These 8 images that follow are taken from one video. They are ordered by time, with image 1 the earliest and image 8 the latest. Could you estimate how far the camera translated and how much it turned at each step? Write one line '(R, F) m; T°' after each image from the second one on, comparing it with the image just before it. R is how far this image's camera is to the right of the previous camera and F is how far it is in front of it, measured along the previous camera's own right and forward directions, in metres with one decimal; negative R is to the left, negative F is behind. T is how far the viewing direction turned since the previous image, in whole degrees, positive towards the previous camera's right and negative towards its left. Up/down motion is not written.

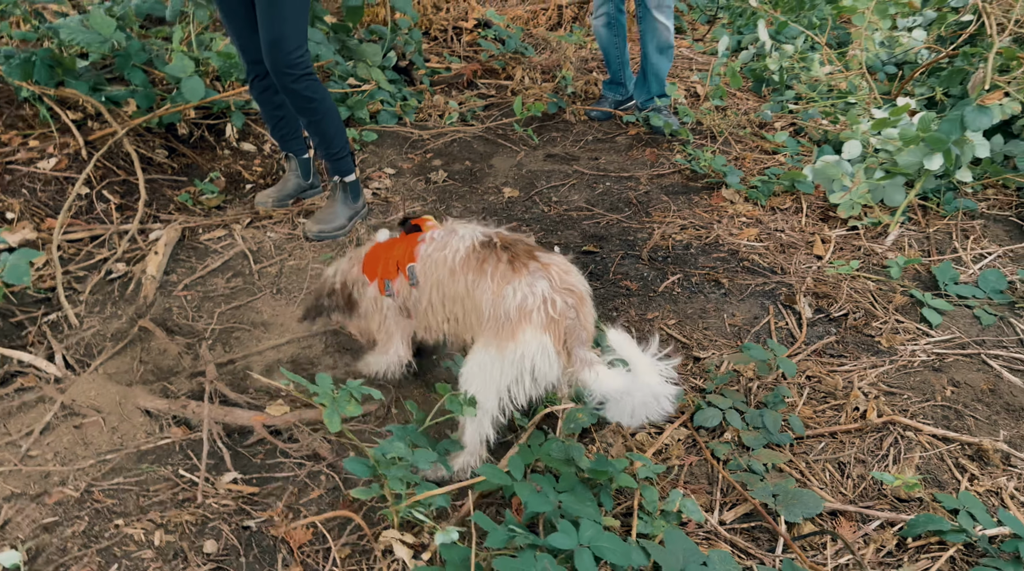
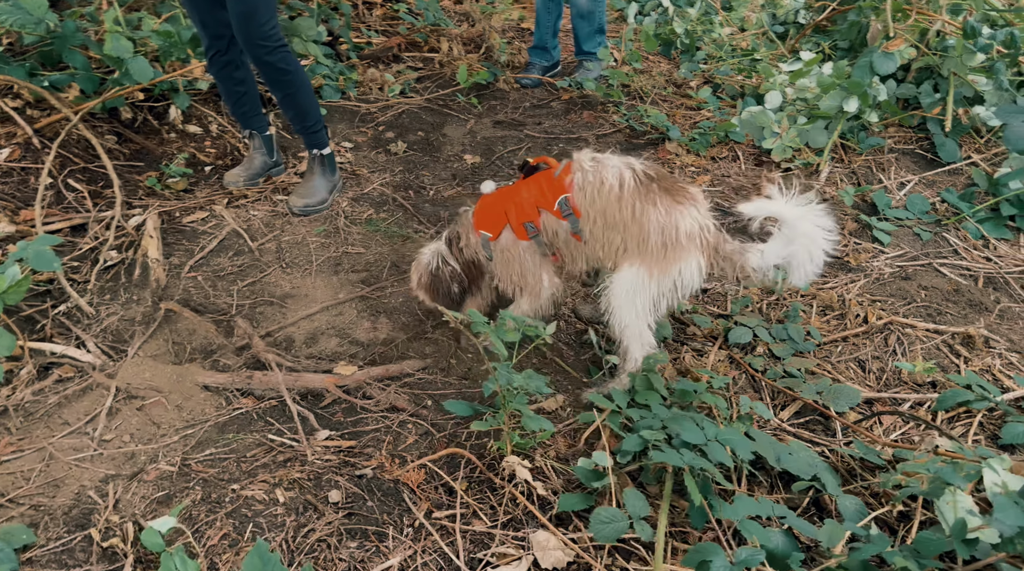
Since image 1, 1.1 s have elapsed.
(-1.4, -0.1) m; +13°
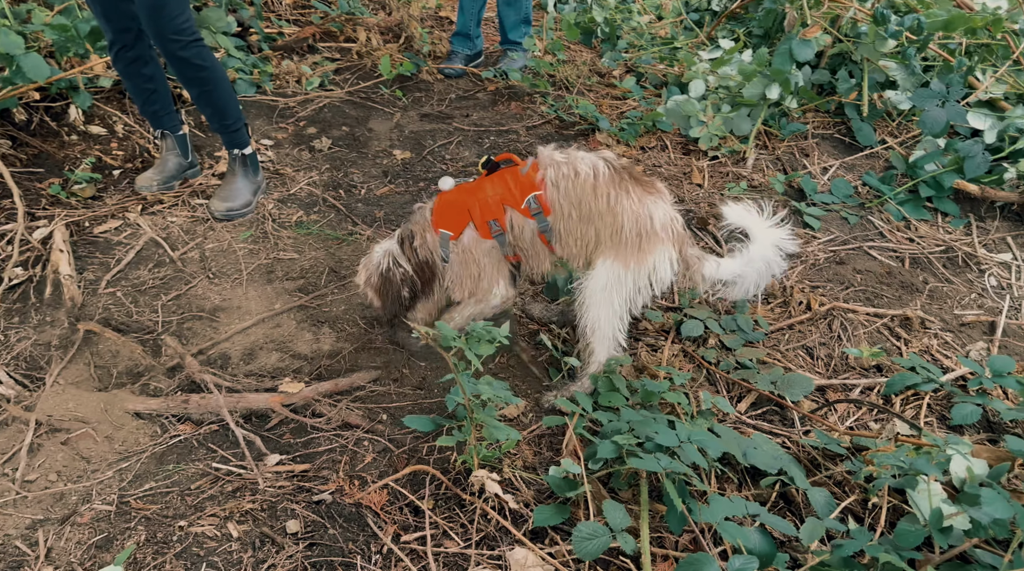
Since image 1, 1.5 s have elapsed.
(-0.3, +0.3) m; +6°
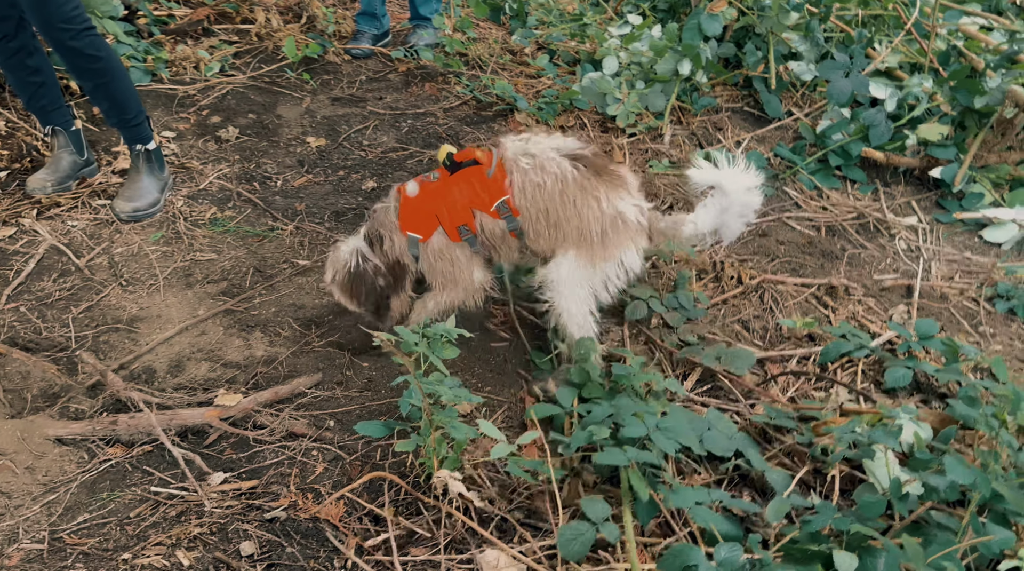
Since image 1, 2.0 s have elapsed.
(-0.3, +0.2) m; +7°
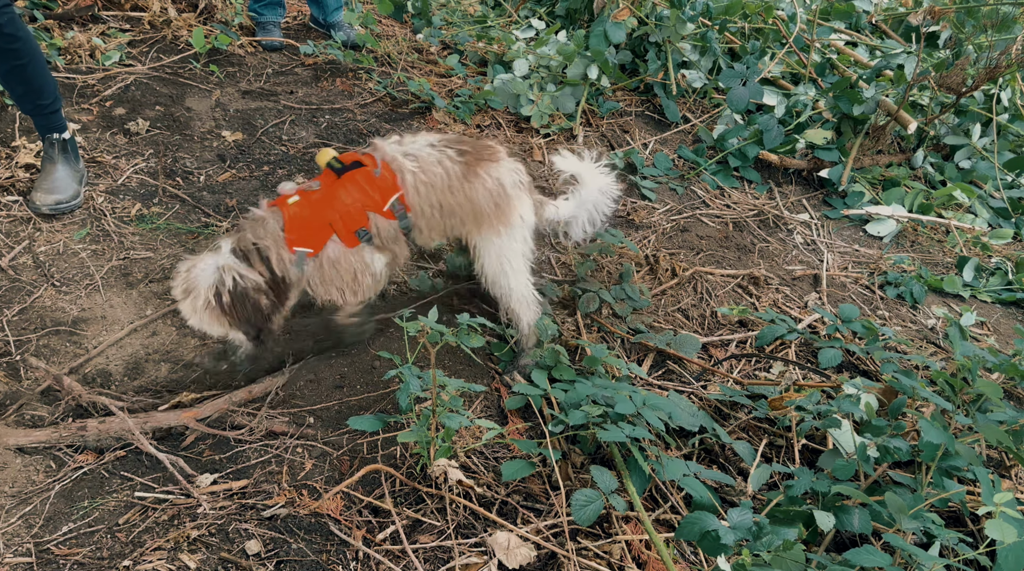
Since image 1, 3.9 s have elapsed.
(-0.9, -0.1) m; +13°
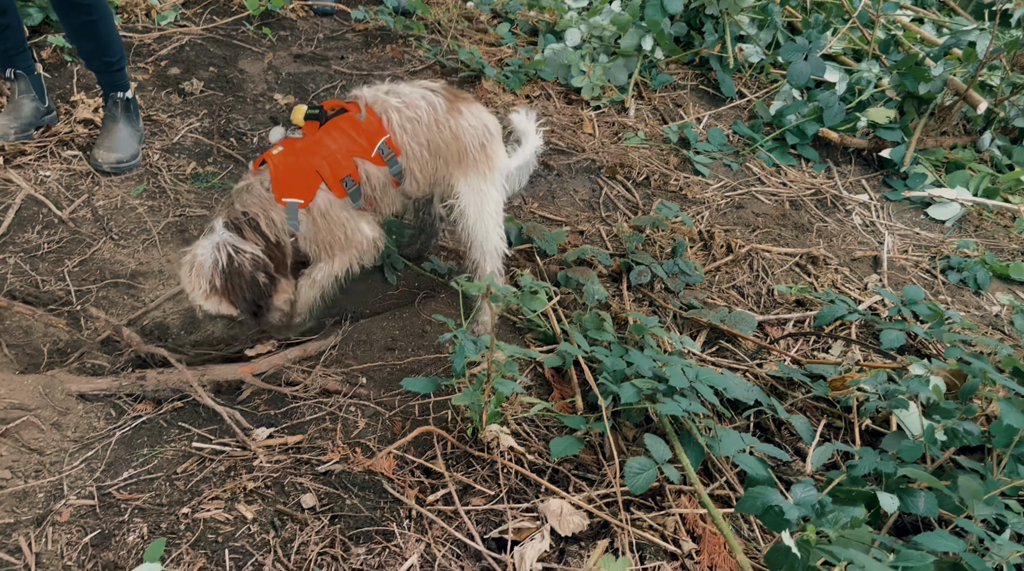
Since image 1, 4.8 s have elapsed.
(-0.1, 0.0) m; -1°
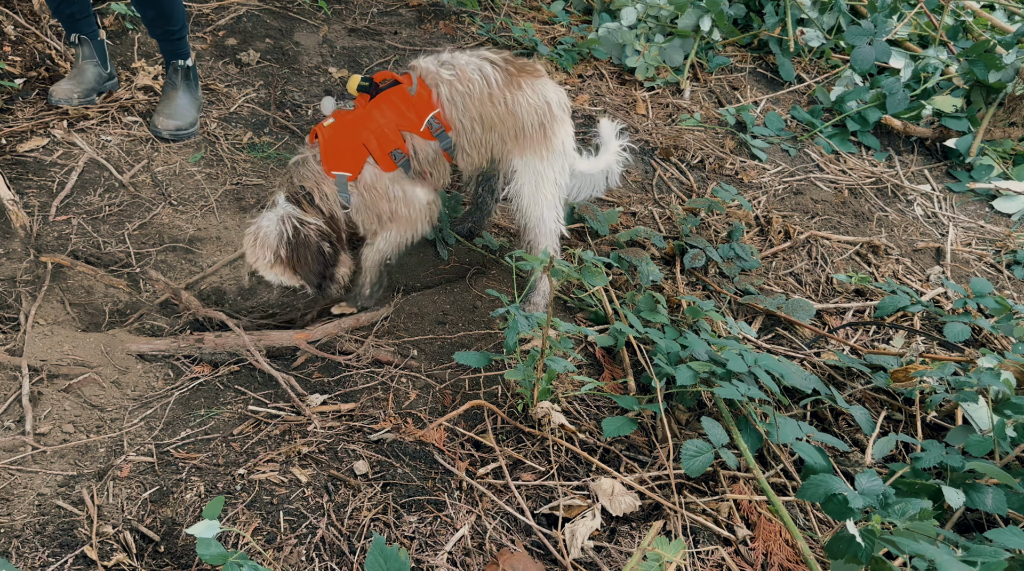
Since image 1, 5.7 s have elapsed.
(-0.1, 0.0) m; -1°
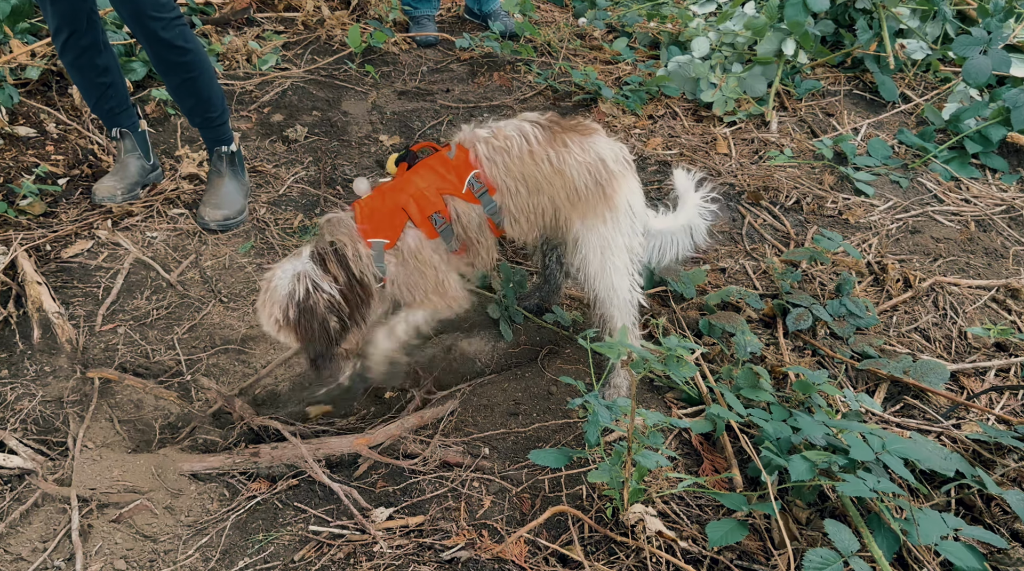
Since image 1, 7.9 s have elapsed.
(+0.1, +0.6) m; -6°
